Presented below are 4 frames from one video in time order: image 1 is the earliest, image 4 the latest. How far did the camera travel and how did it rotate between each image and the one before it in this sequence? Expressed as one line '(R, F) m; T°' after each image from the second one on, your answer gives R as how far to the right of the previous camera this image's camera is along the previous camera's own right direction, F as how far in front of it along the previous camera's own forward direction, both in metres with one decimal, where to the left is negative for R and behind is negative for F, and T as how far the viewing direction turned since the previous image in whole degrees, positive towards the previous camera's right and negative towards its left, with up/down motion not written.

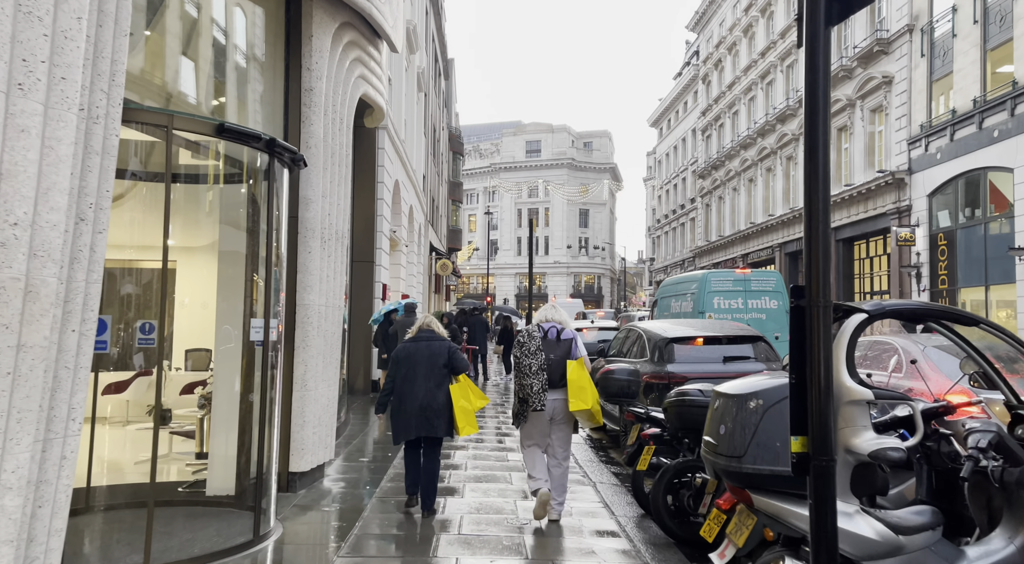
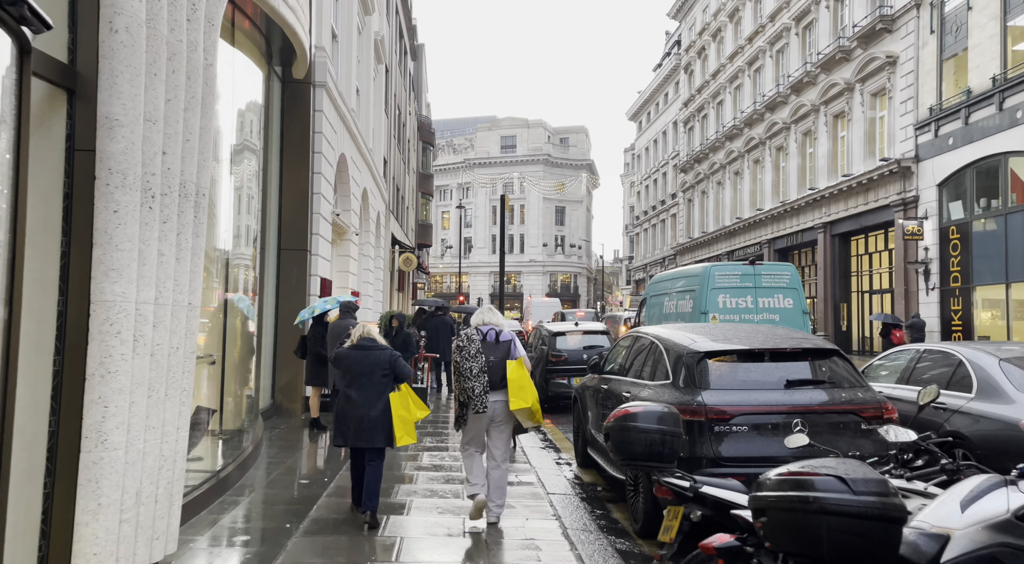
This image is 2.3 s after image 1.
(+0.1, +2.7) m; +2°
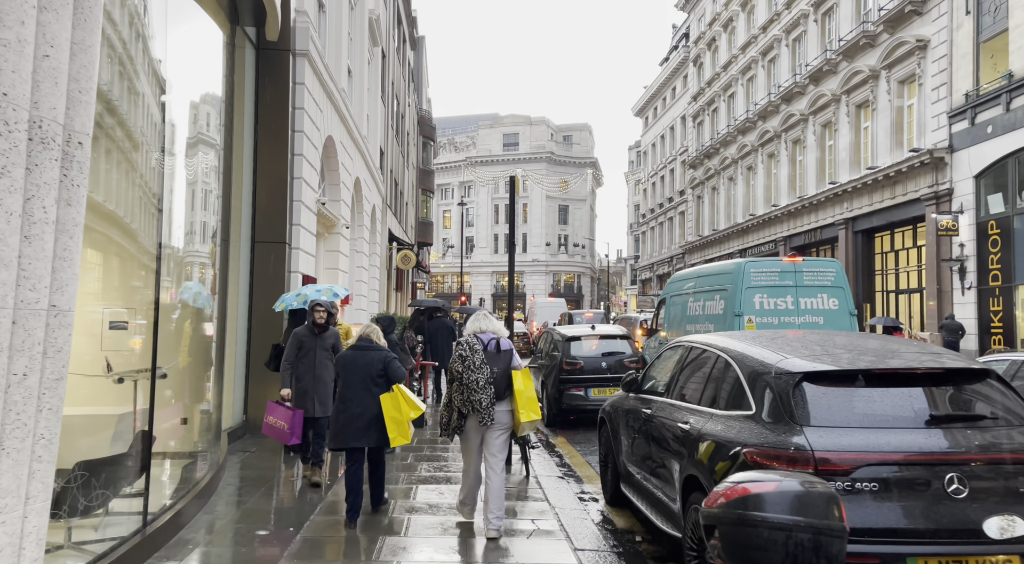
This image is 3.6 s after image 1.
(-0.1, +1.6) m; 0°
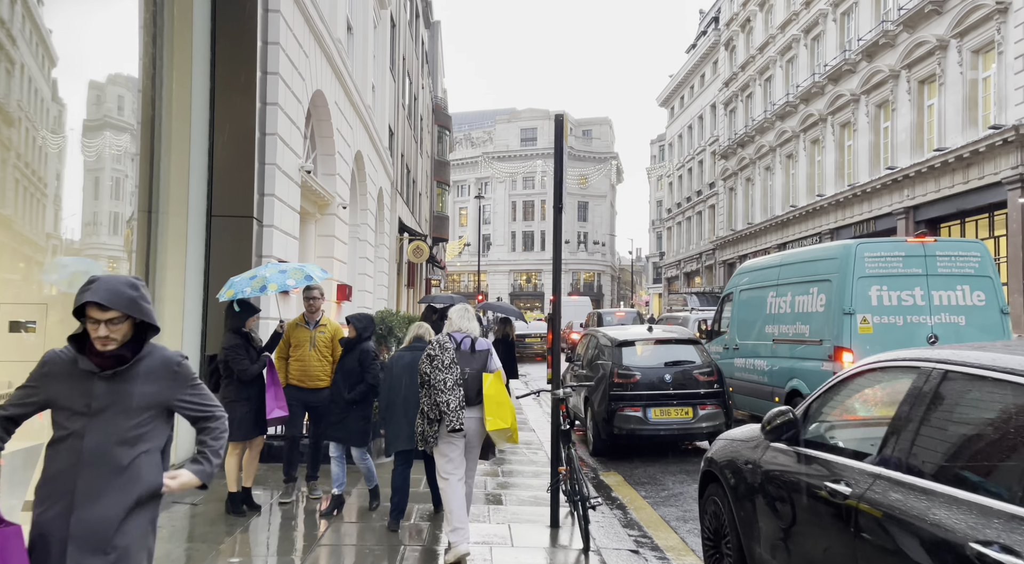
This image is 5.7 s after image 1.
(-0.2, +2.7) m; -1°
